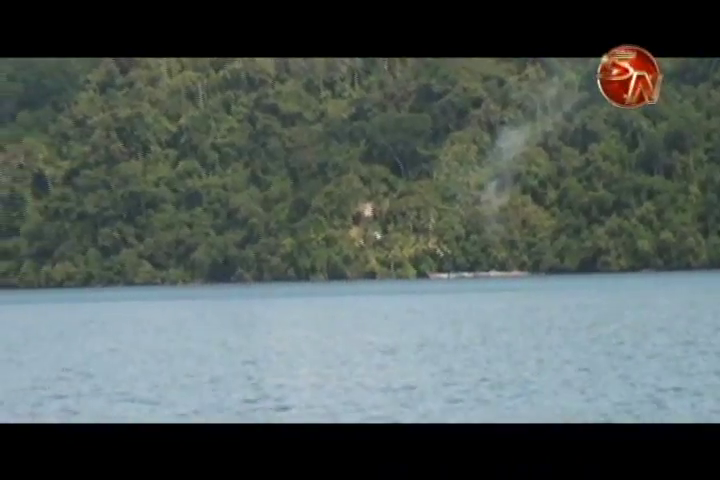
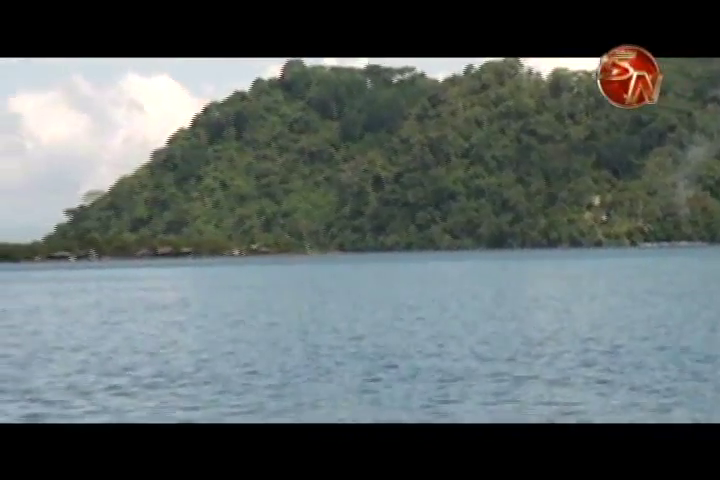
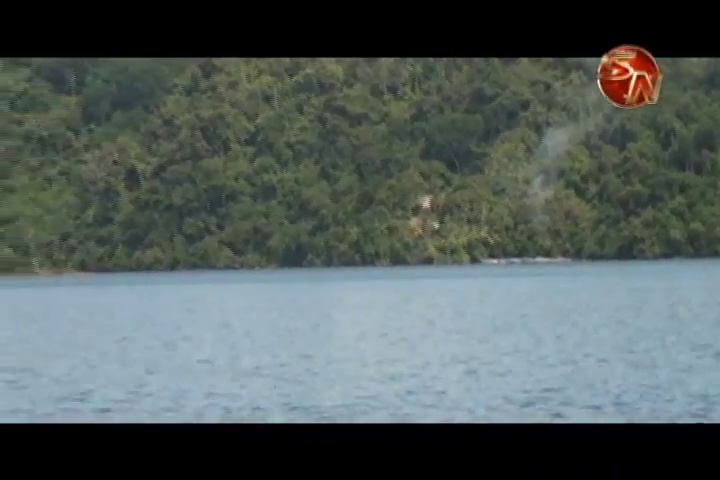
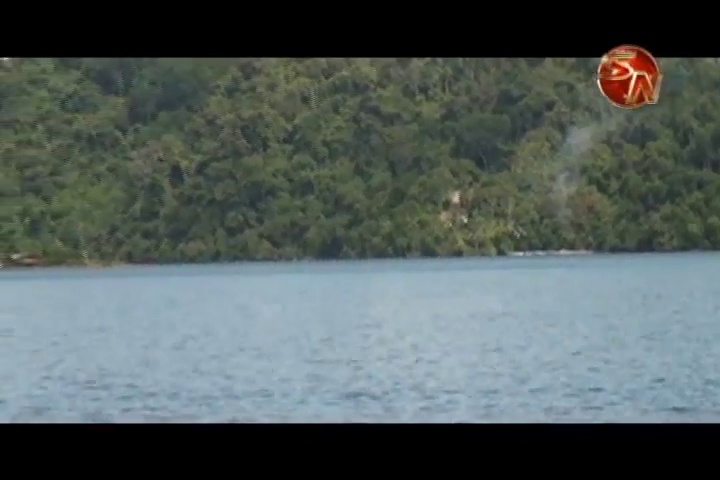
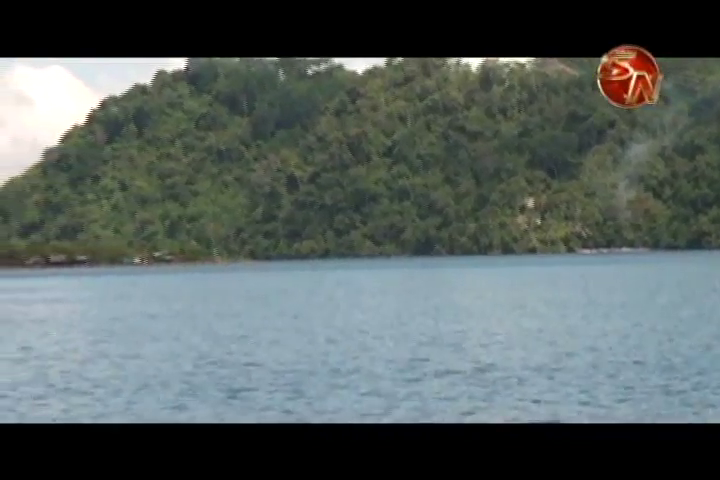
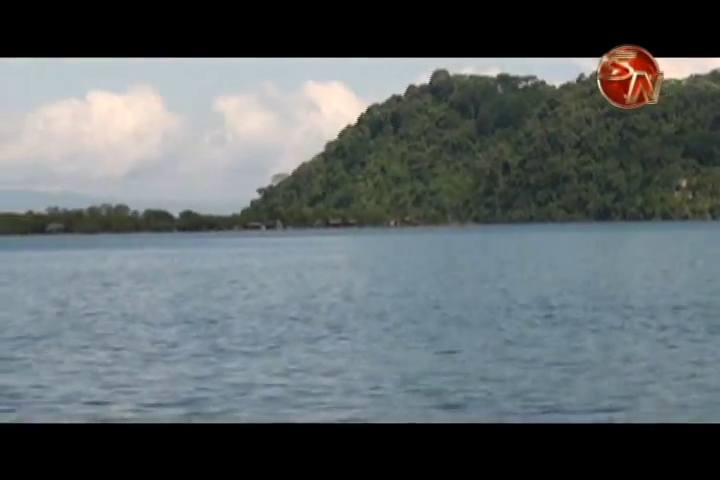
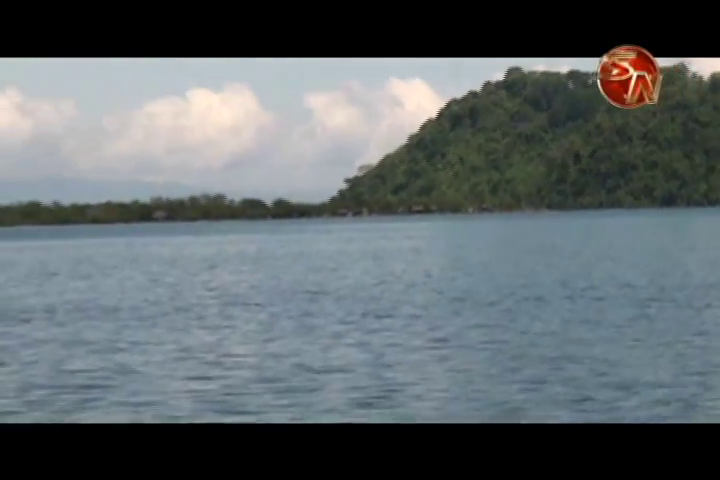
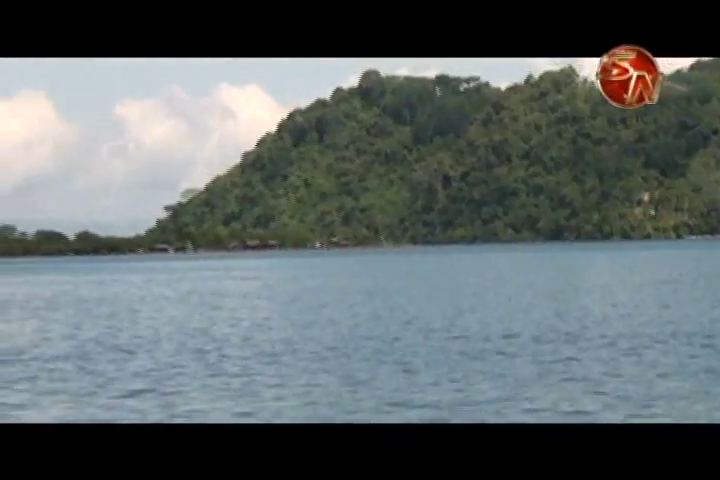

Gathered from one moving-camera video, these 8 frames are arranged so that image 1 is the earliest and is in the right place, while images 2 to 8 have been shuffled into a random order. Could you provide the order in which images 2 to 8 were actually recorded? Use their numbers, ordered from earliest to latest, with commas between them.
3, 4, 5, 2, 8, 6, 7
